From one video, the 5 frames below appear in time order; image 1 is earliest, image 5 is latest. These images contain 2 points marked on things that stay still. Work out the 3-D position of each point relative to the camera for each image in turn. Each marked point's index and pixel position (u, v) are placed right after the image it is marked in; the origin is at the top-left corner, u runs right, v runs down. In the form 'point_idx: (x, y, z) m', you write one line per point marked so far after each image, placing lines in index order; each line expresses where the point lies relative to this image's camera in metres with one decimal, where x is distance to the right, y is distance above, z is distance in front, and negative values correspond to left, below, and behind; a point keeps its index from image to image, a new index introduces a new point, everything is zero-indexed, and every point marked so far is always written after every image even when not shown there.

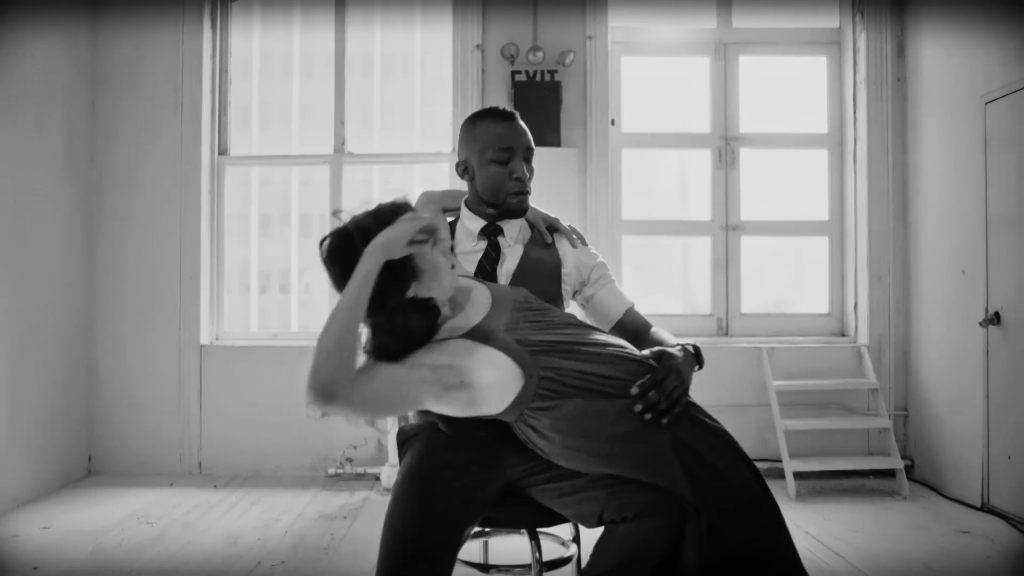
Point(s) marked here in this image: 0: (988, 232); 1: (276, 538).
0: (+2.2, +0.3, +3.2) m
1: (-1.0, -1.1, +2.9) m
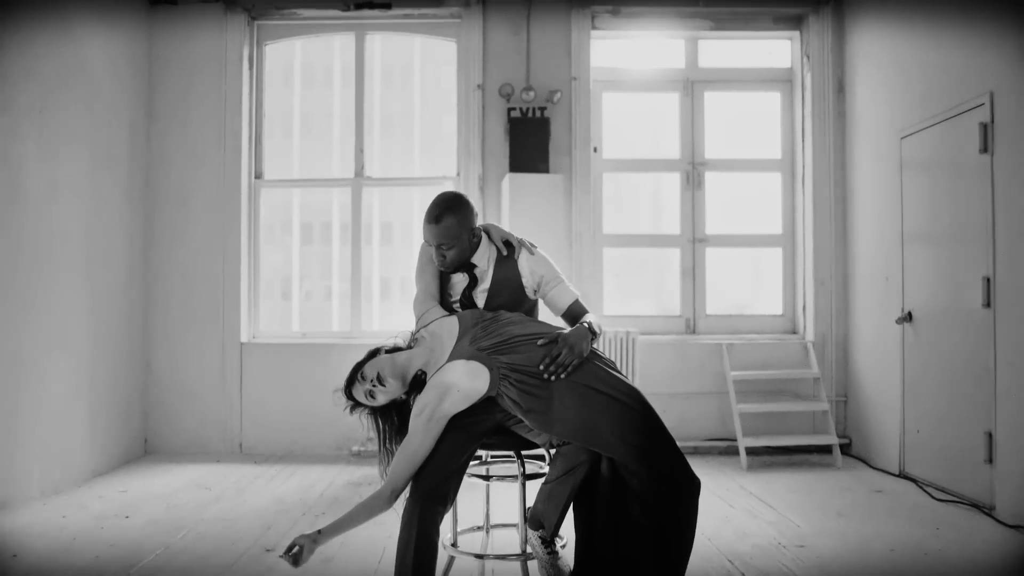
0: (+2.2, +0.2, +3.9) m
1: (-1.0, -1.1, +3.5) m
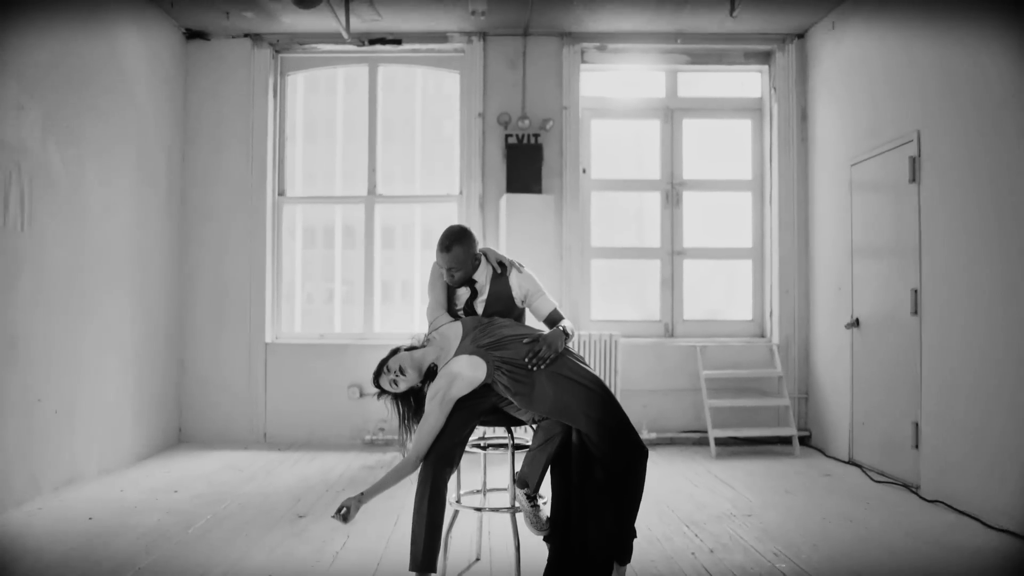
0: (+2.2, +0.2, +4.4) m
1: (-1.0, -1.1, +4.0) m
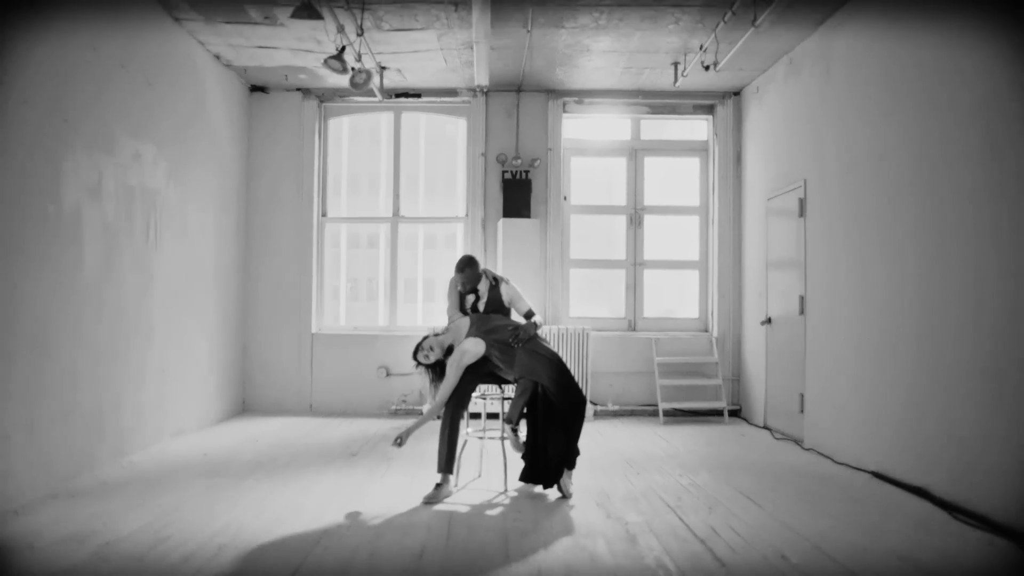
0: (+2.1, +0.1, +5.7) m
1: (-1.1, -1.1, +5.4) m
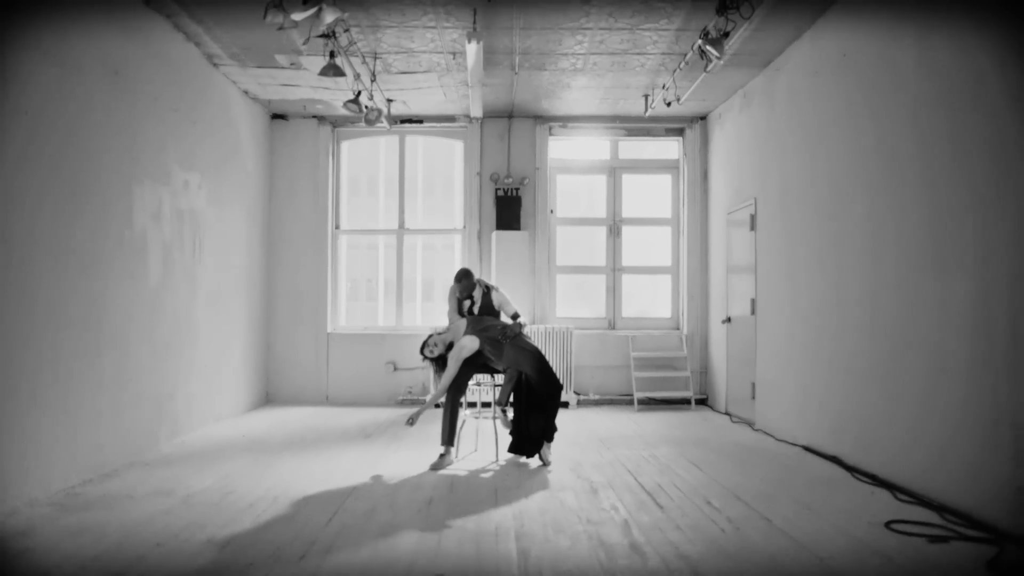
0: (+2.1, +0.1, +6.5) m
1: (-1.2, -1.2, +6.2) m
